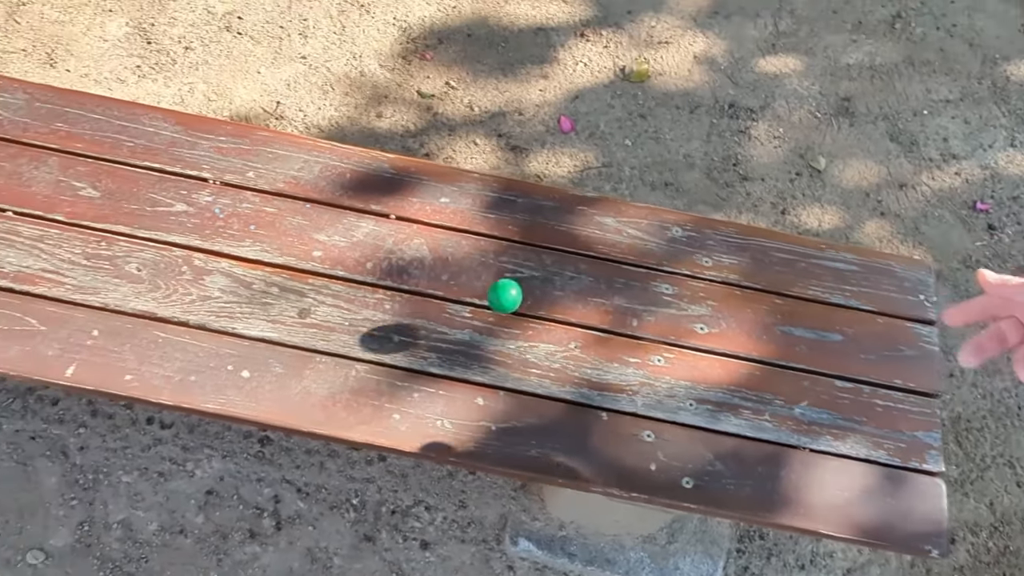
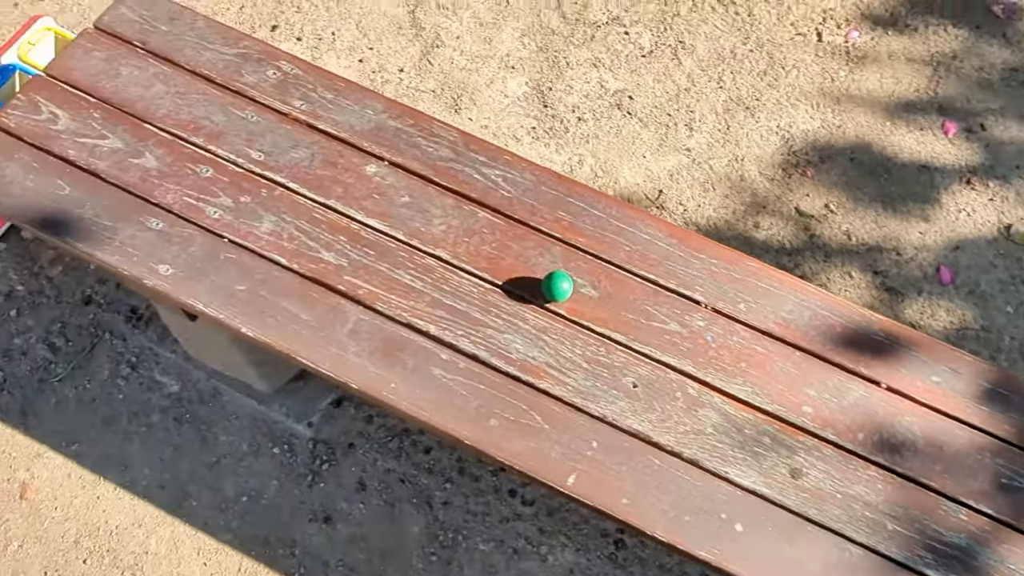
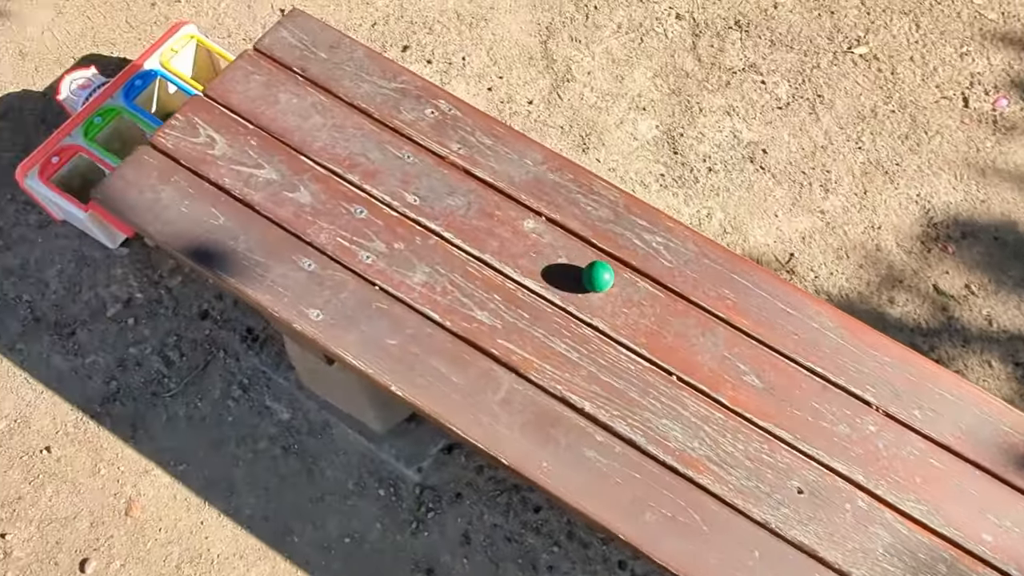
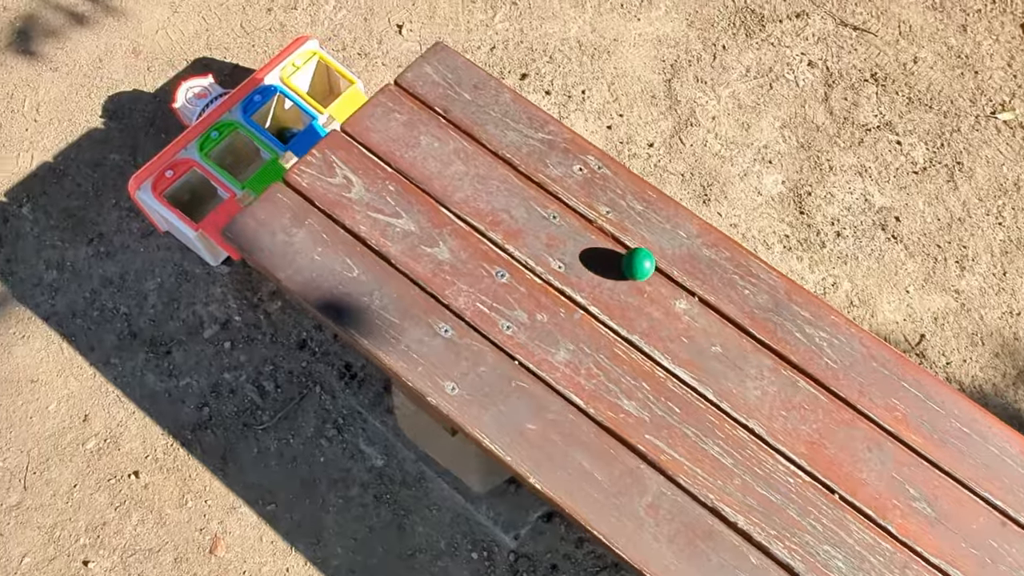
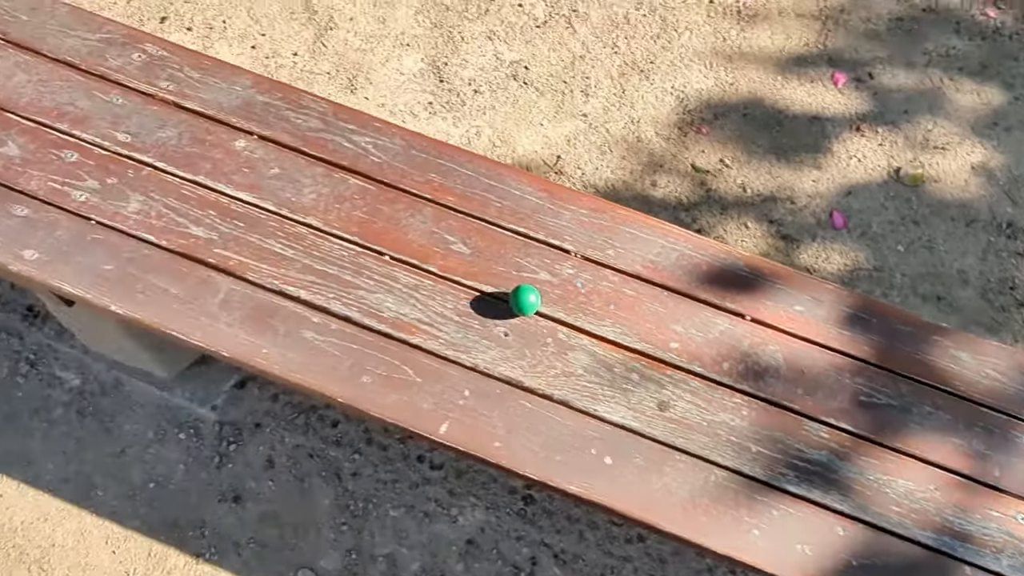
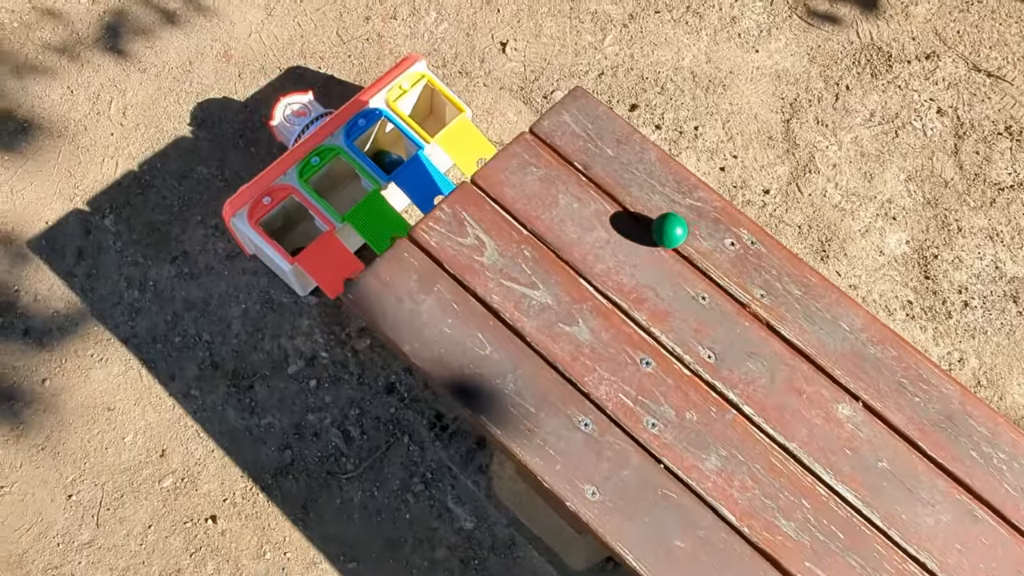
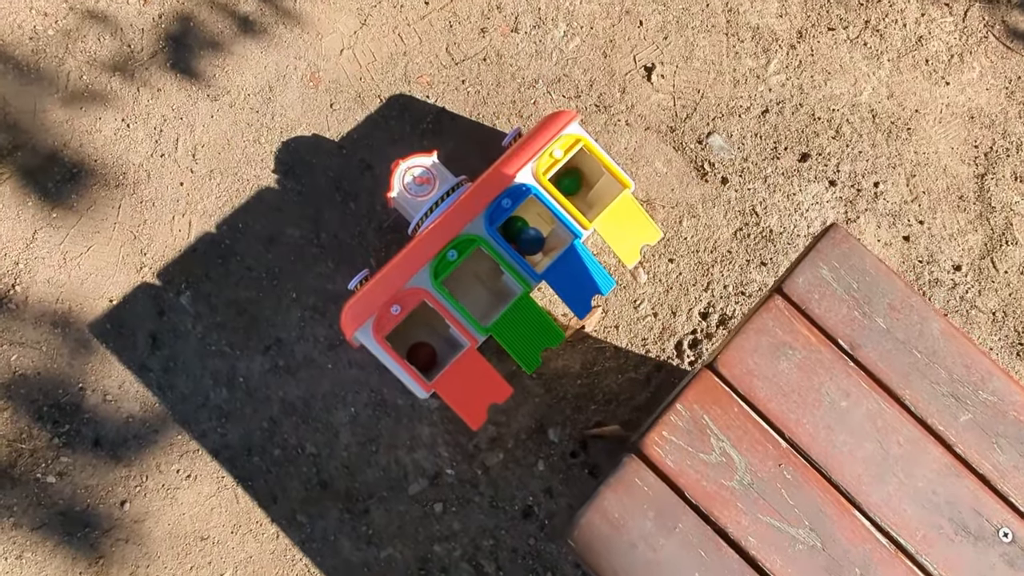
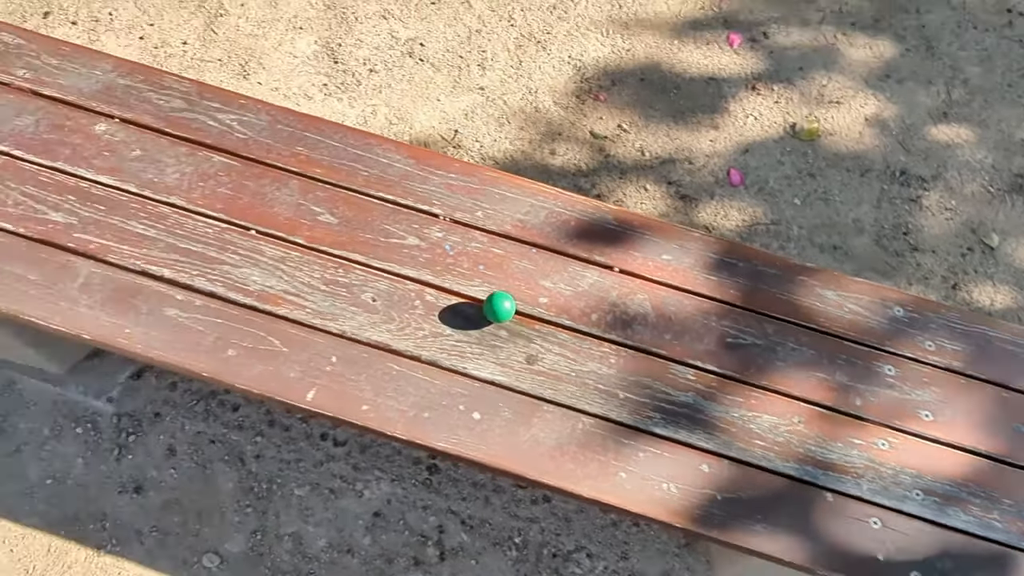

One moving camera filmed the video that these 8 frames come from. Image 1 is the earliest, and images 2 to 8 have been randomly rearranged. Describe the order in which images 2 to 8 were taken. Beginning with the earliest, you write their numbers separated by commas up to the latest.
8, 5, 2, 3, 4, 6, 7
